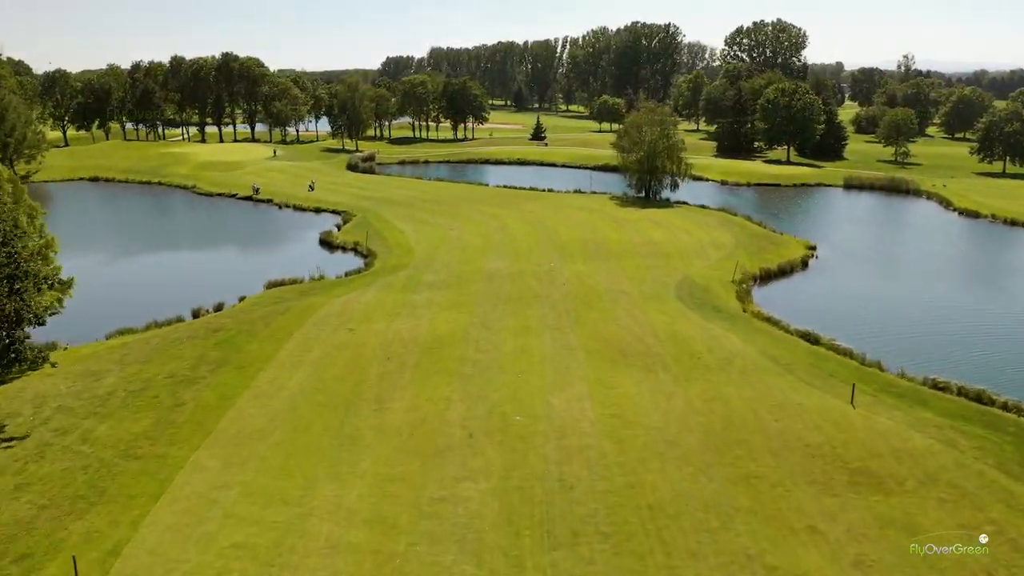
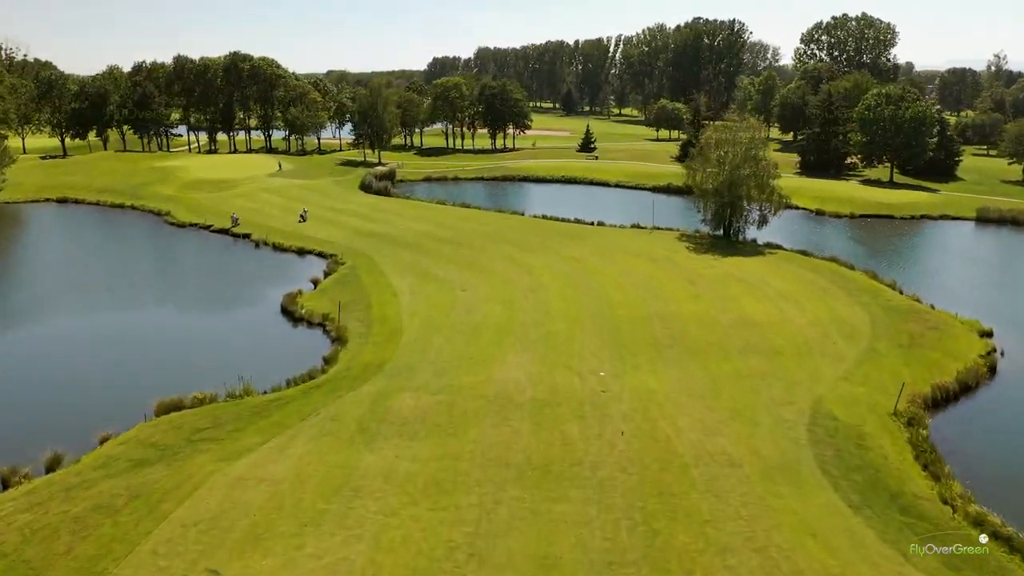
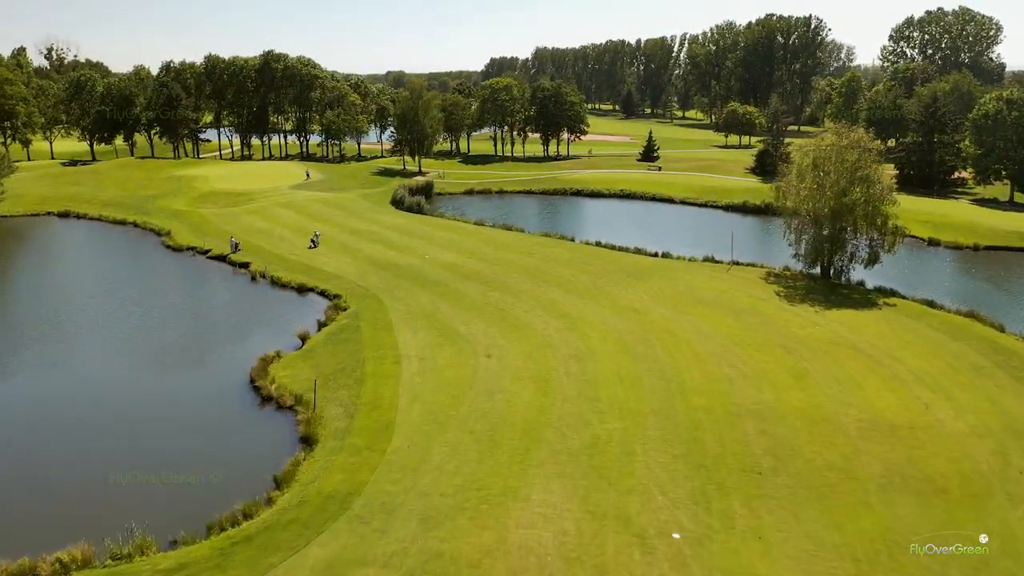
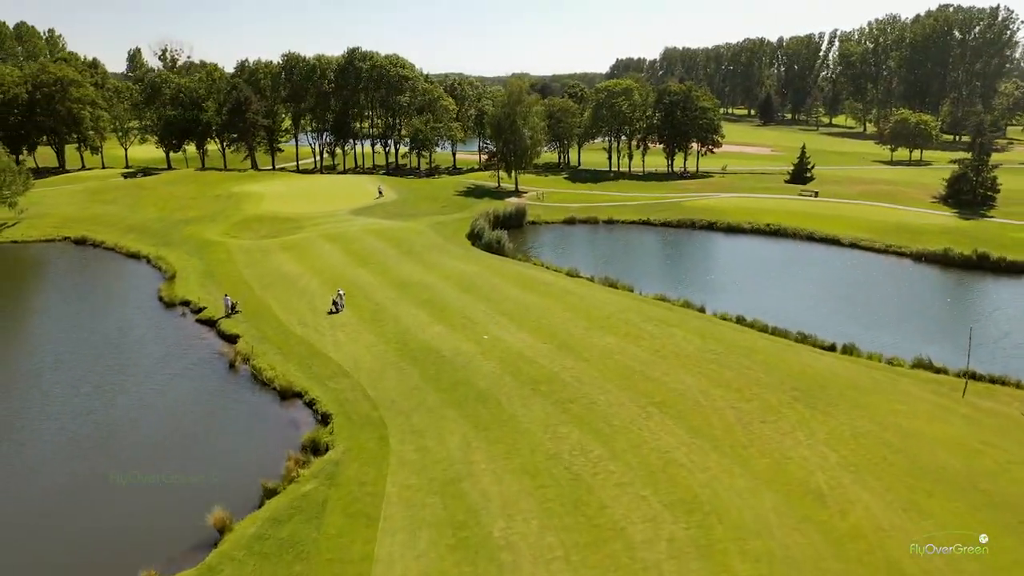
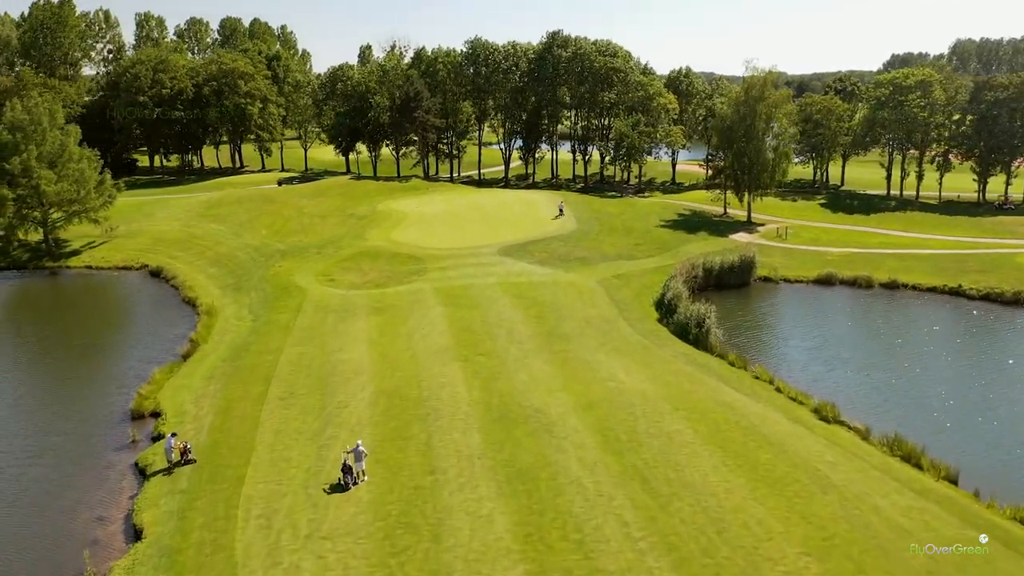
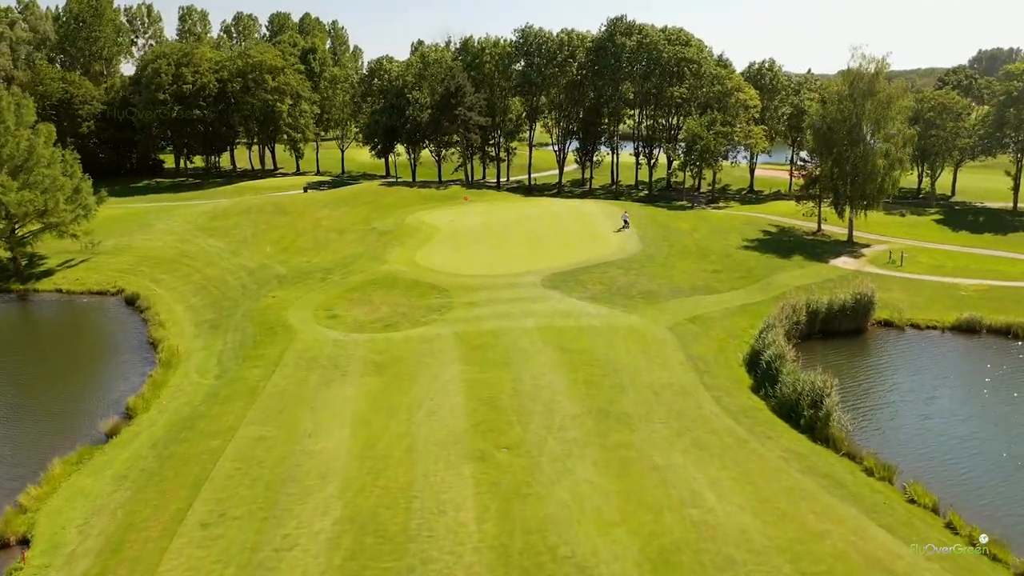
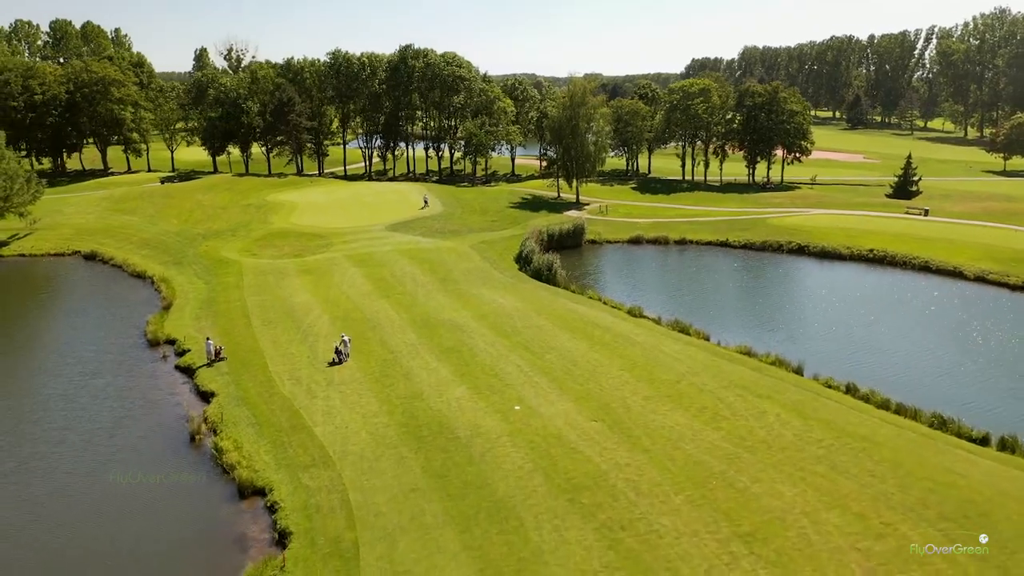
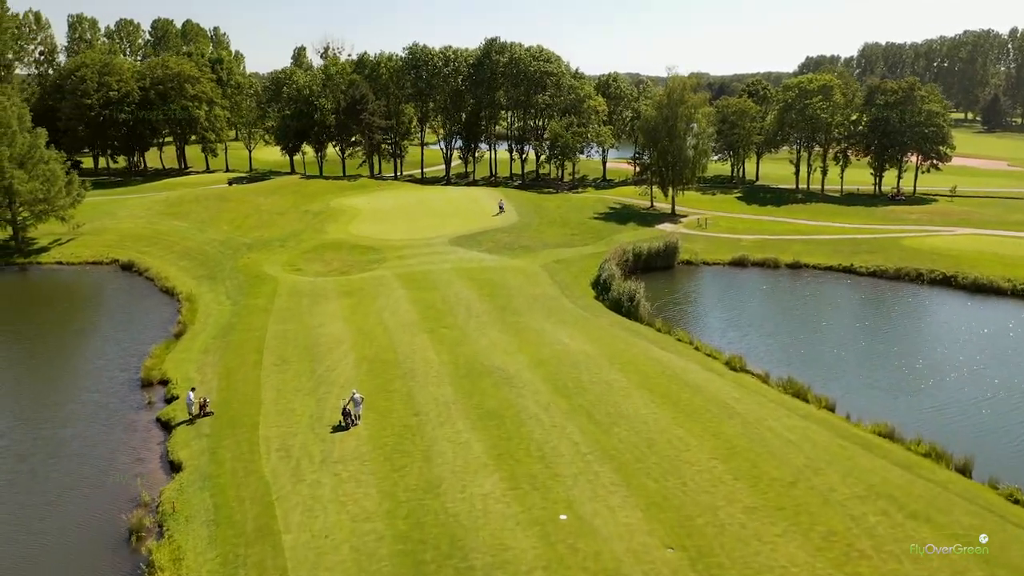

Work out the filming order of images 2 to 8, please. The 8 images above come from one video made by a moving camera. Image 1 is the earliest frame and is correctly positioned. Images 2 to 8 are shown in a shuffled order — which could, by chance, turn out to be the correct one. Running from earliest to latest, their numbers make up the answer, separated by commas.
2, 3, 4, 7, 8, 5, 6
